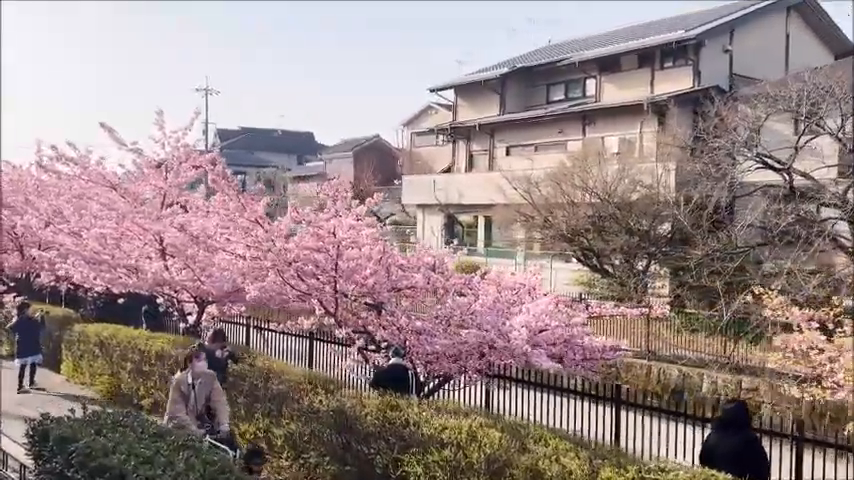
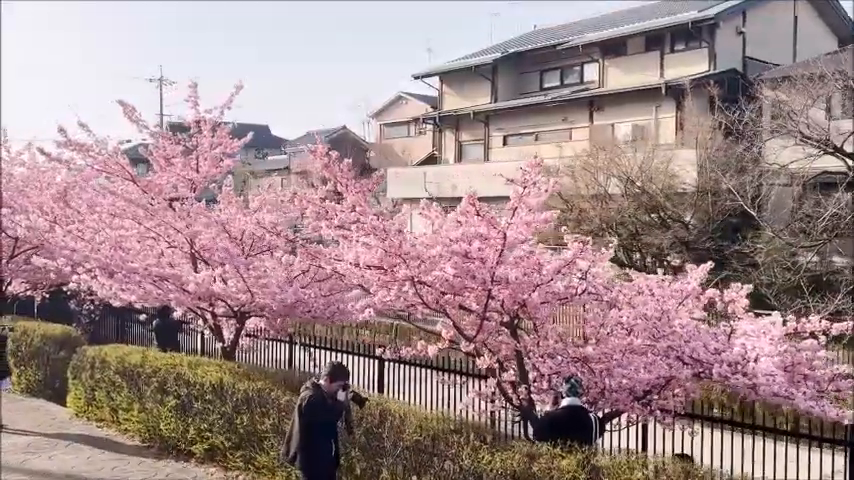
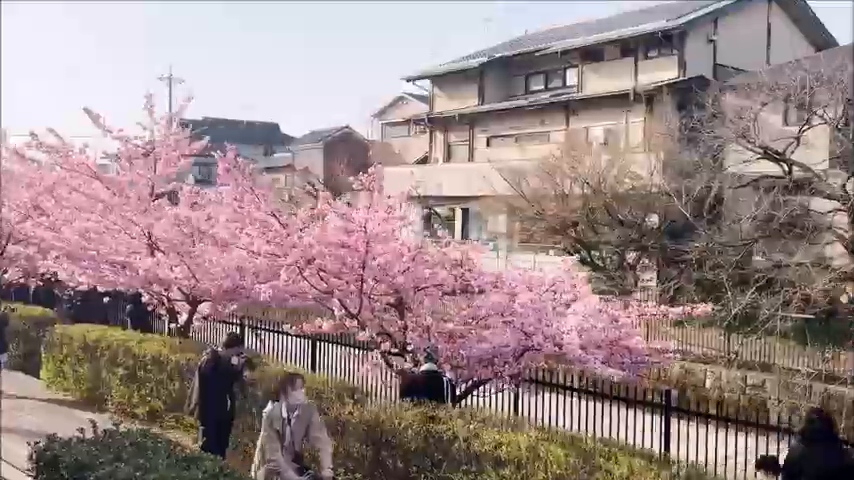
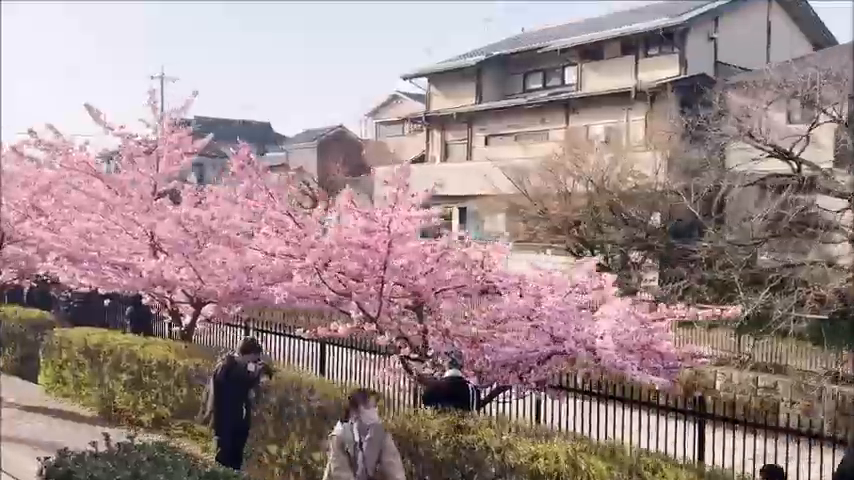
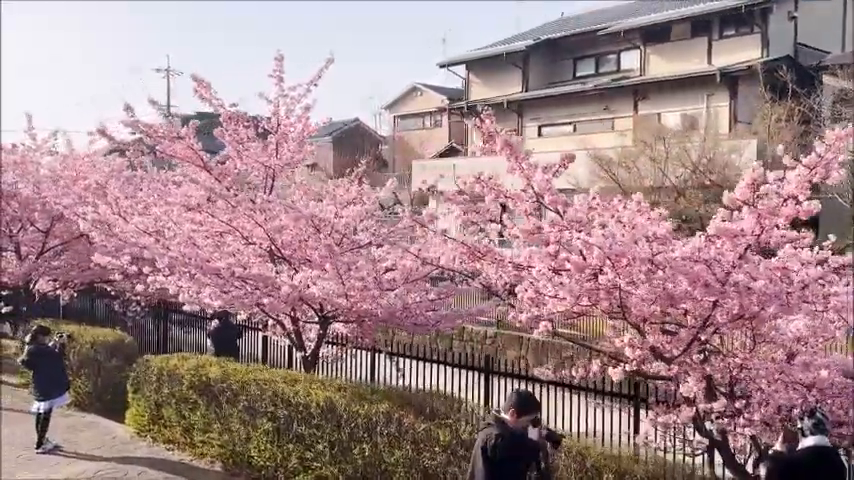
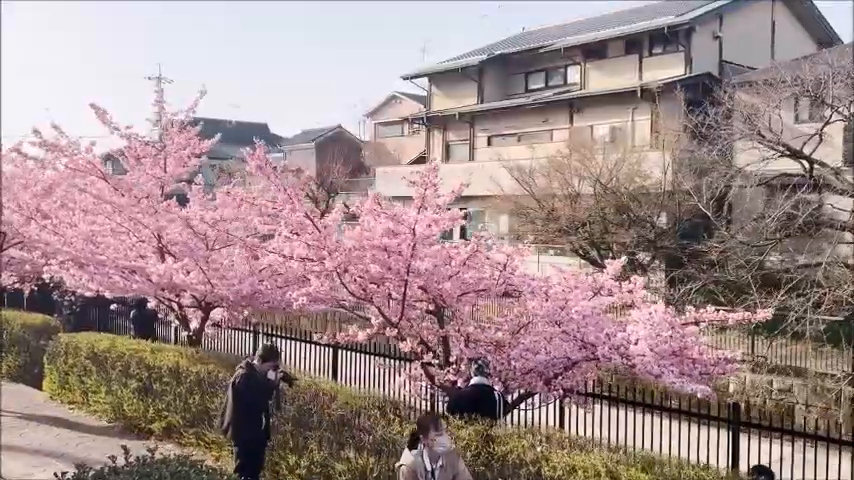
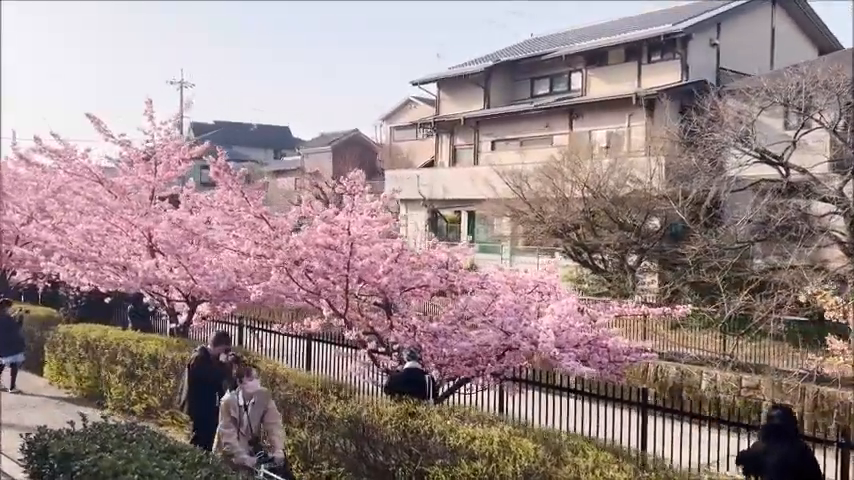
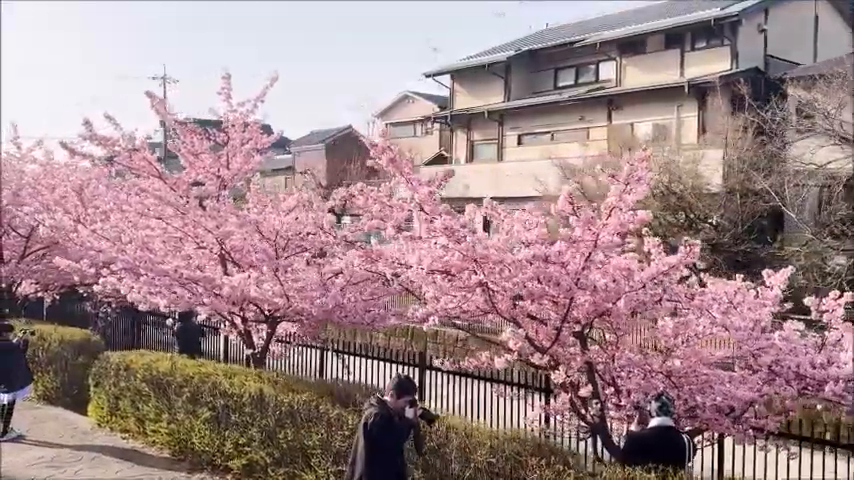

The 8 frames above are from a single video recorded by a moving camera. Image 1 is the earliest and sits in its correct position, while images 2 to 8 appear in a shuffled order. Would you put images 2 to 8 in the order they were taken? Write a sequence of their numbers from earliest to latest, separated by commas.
7, 3, 4, 6, 2, 8, 5
